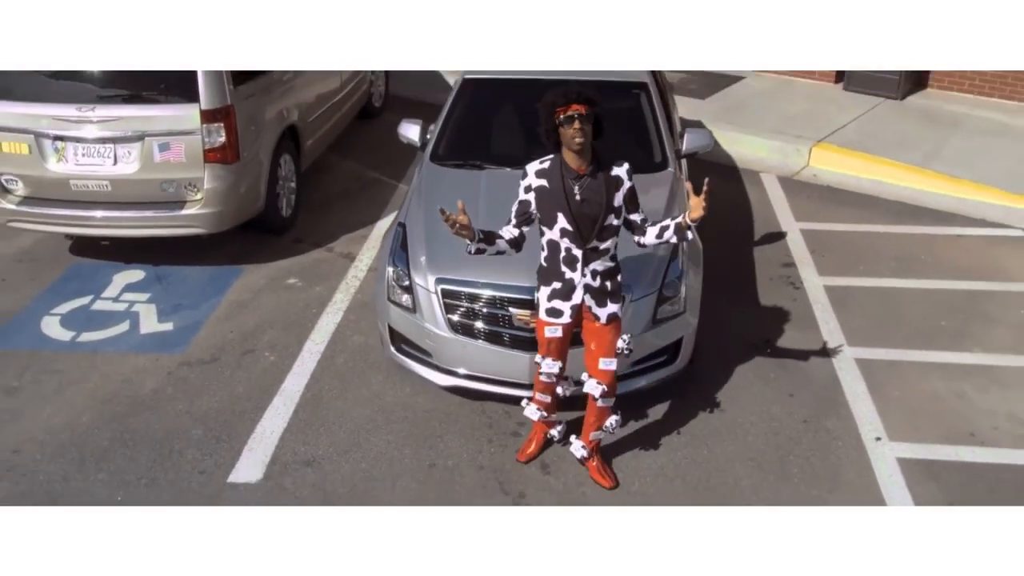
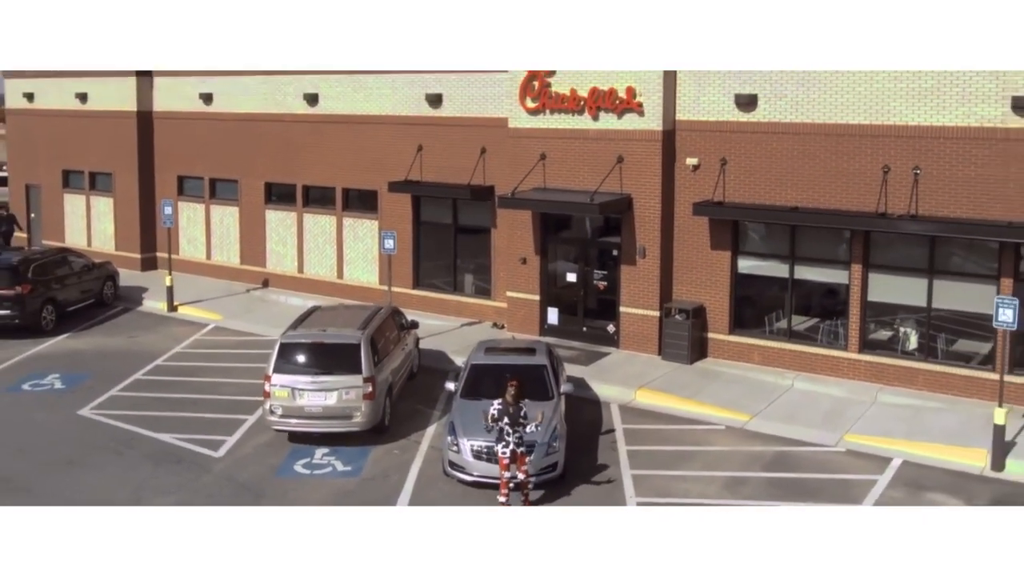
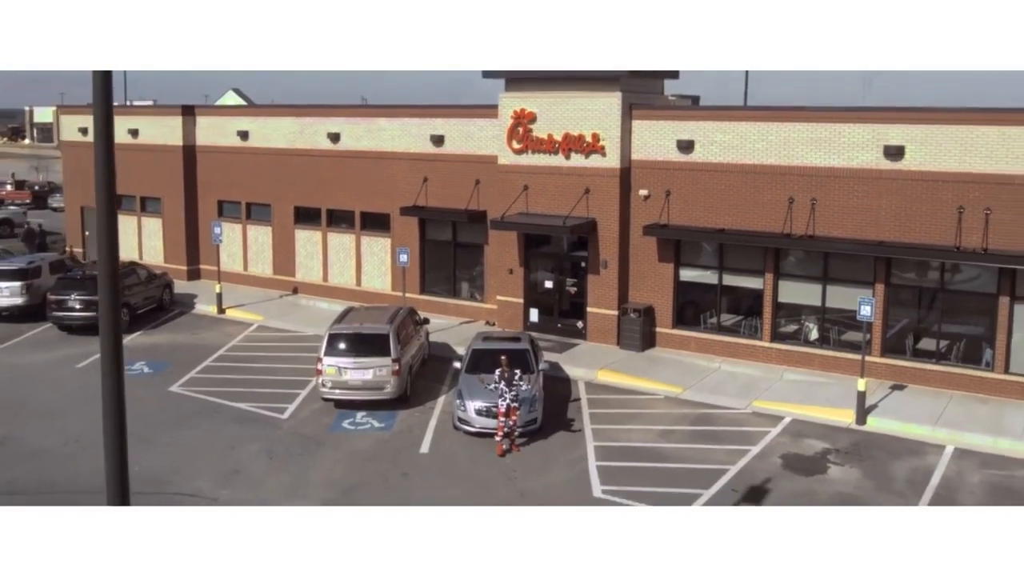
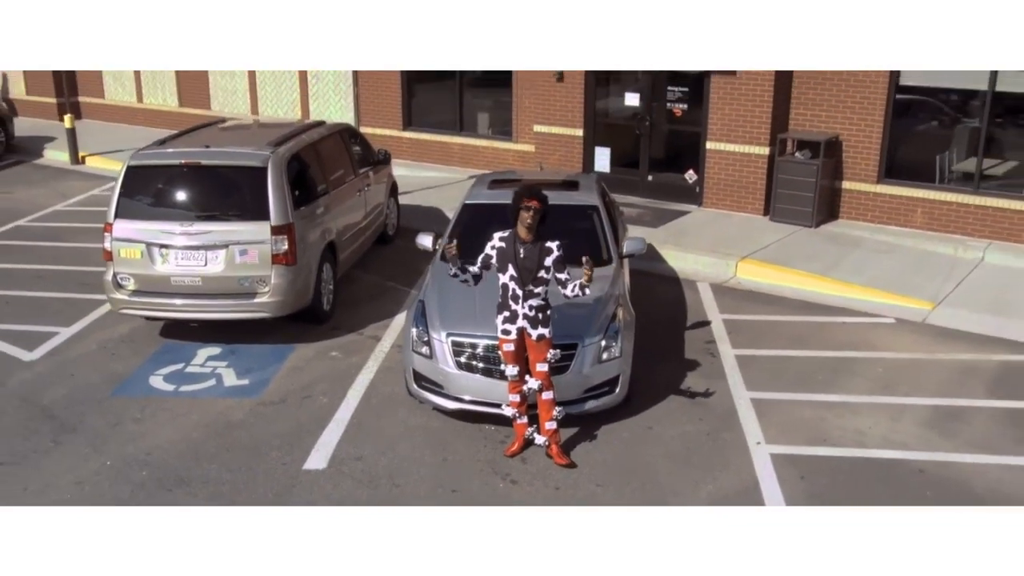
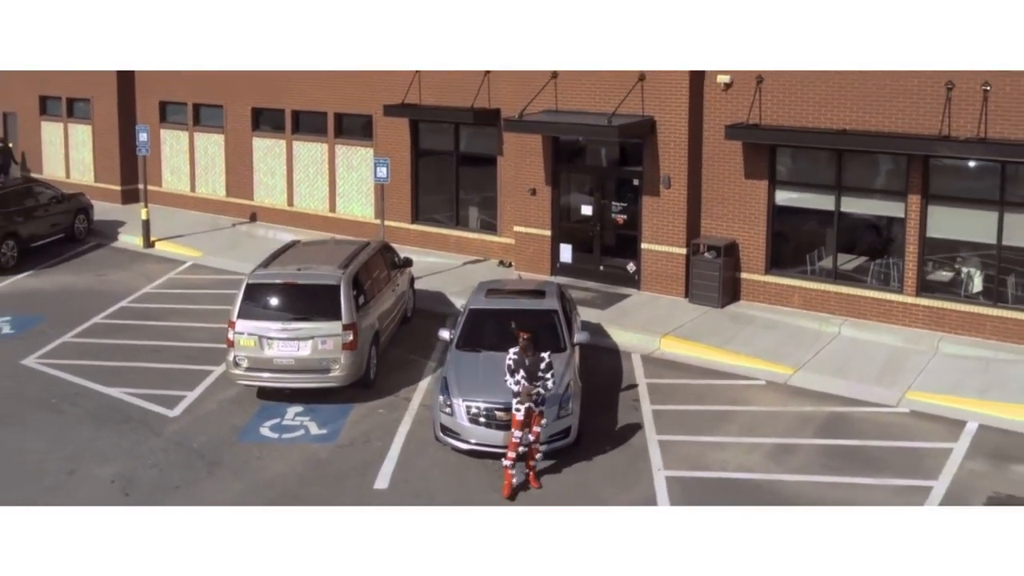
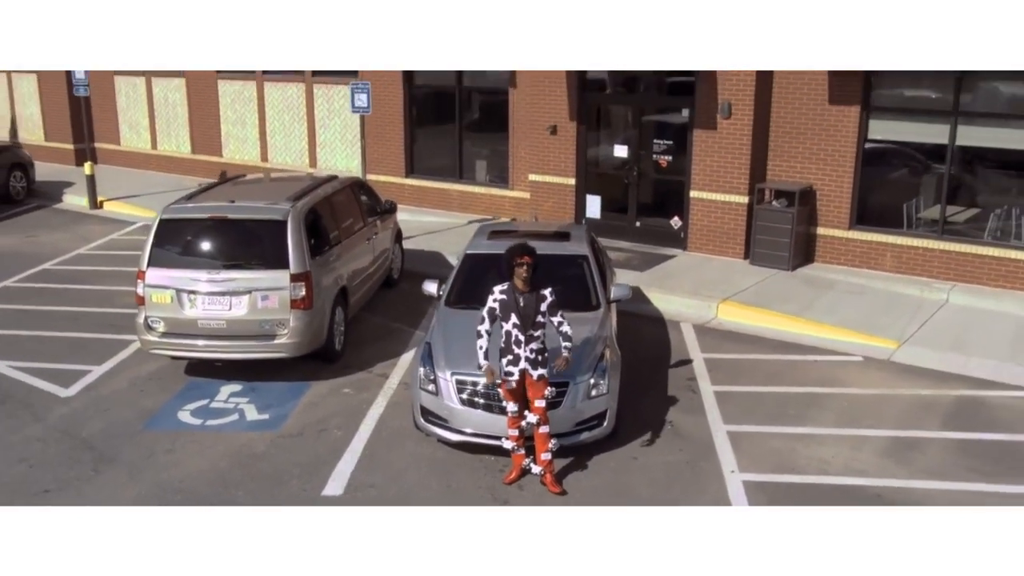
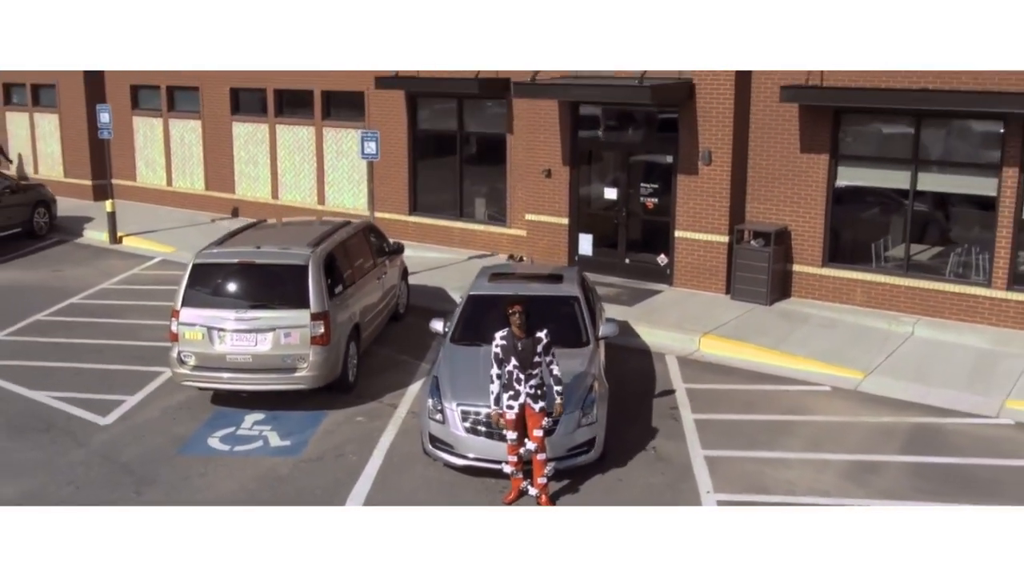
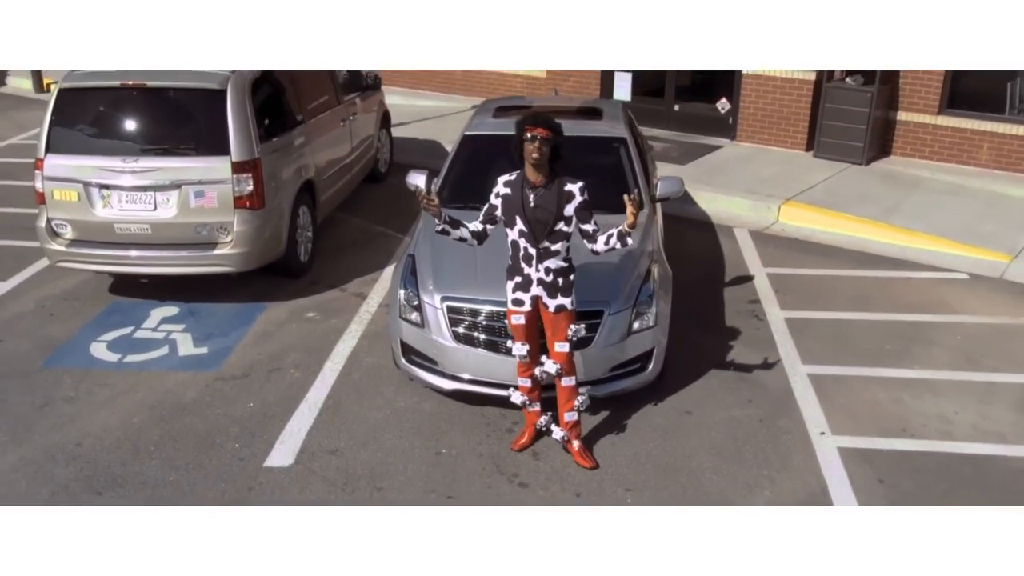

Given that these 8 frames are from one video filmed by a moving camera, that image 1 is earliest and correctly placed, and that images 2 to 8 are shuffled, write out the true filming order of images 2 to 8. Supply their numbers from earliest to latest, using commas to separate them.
8, 4, 6, 7, 5, 2, 3
